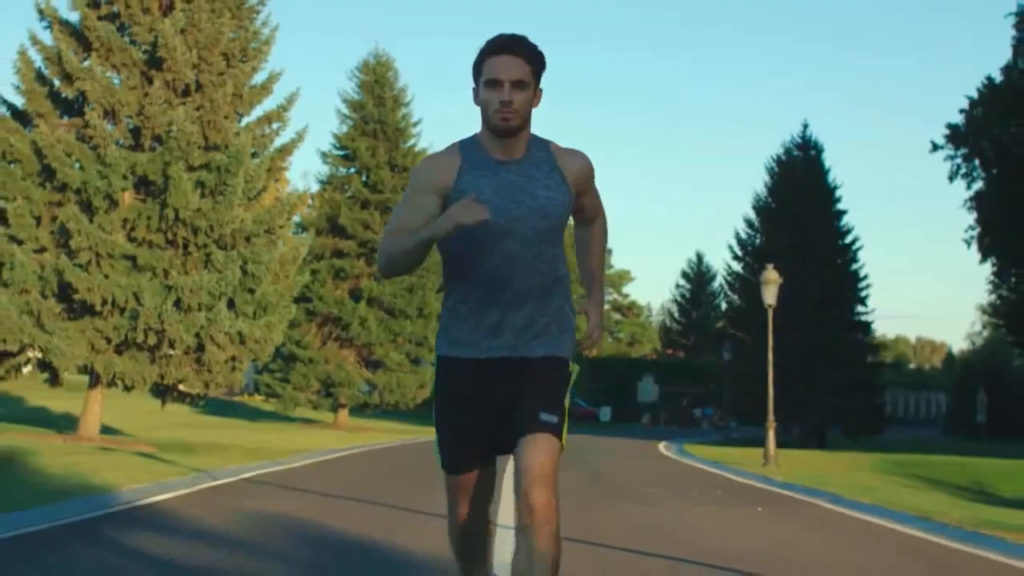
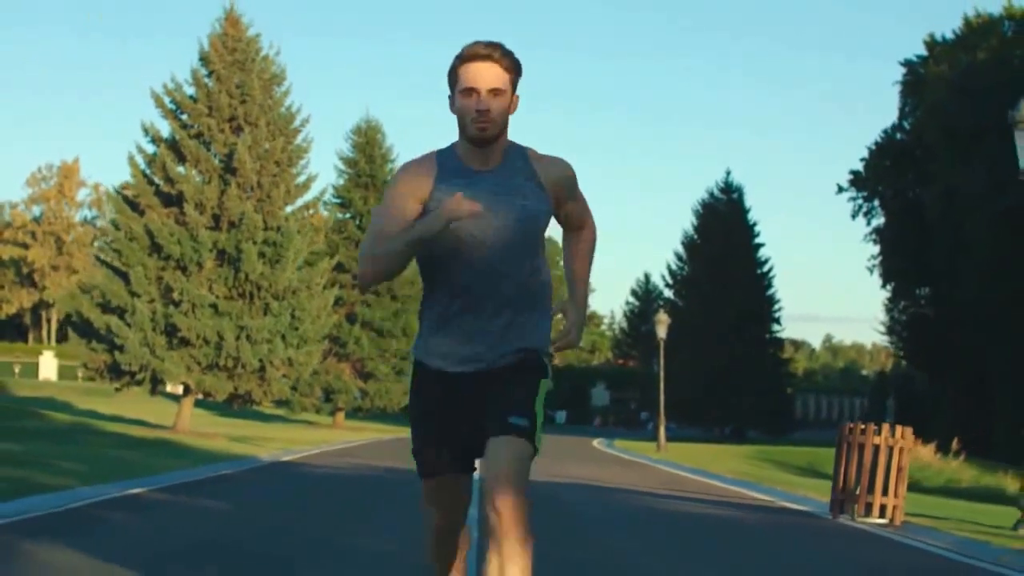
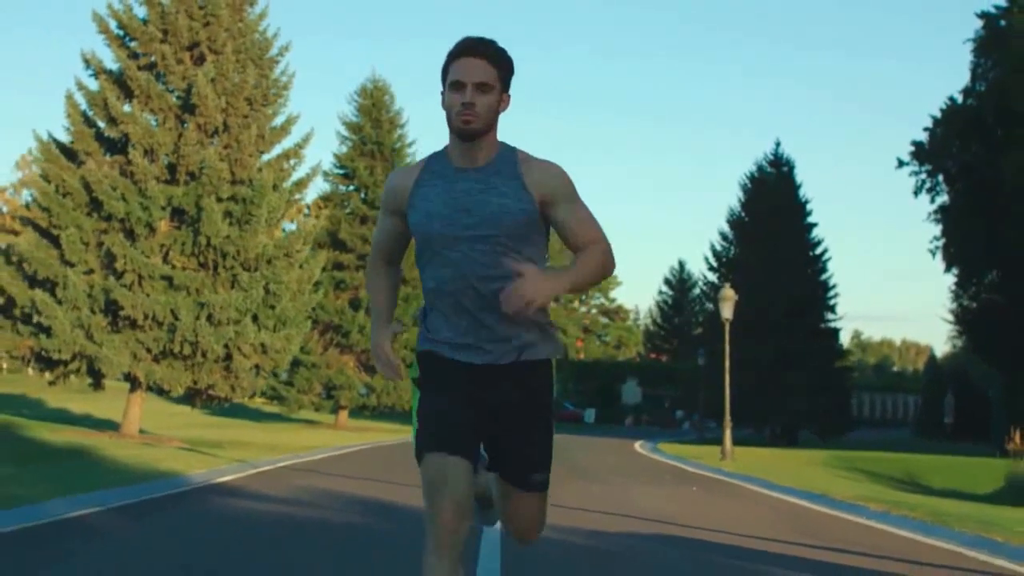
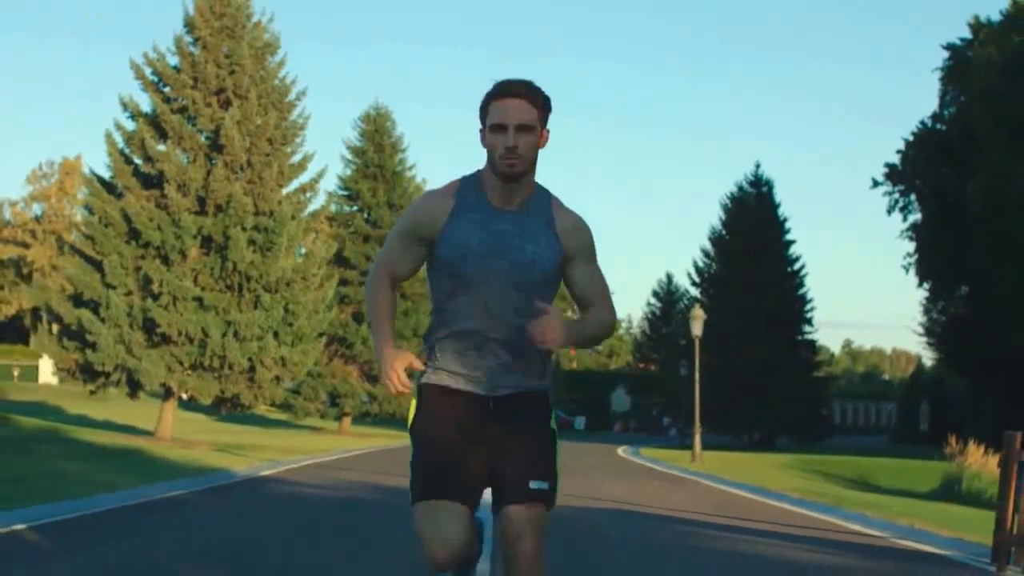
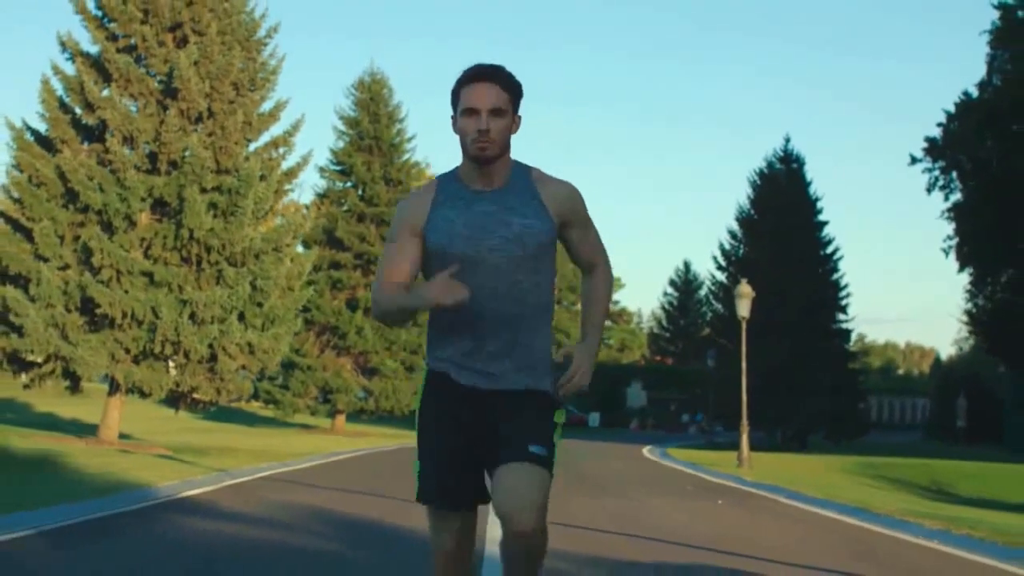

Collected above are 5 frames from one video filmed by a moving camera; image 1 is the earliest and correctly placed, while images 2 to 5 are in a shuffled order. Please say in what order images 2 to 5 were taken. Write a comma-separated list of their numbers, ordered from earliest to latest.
5, 3, 4, 2
